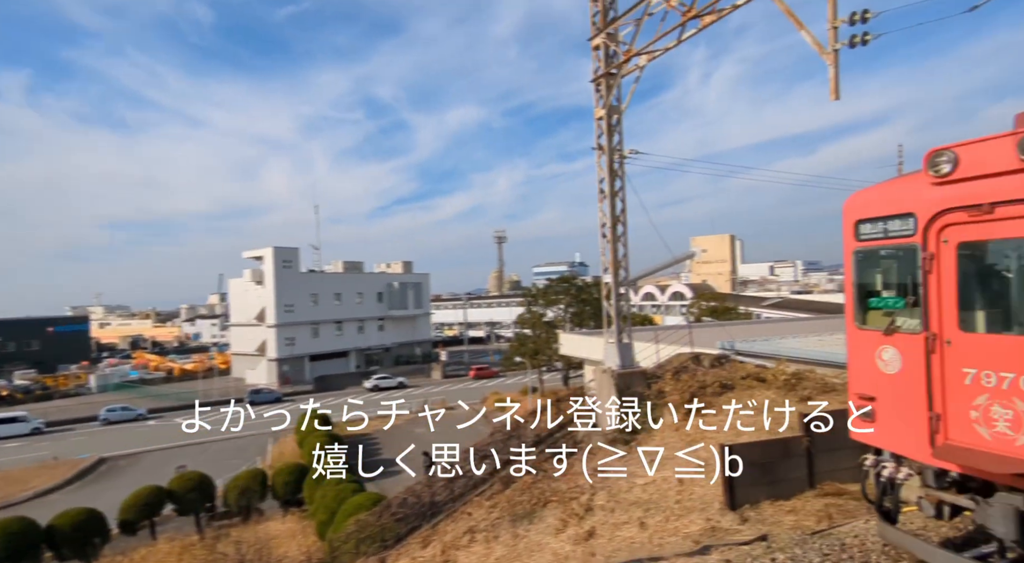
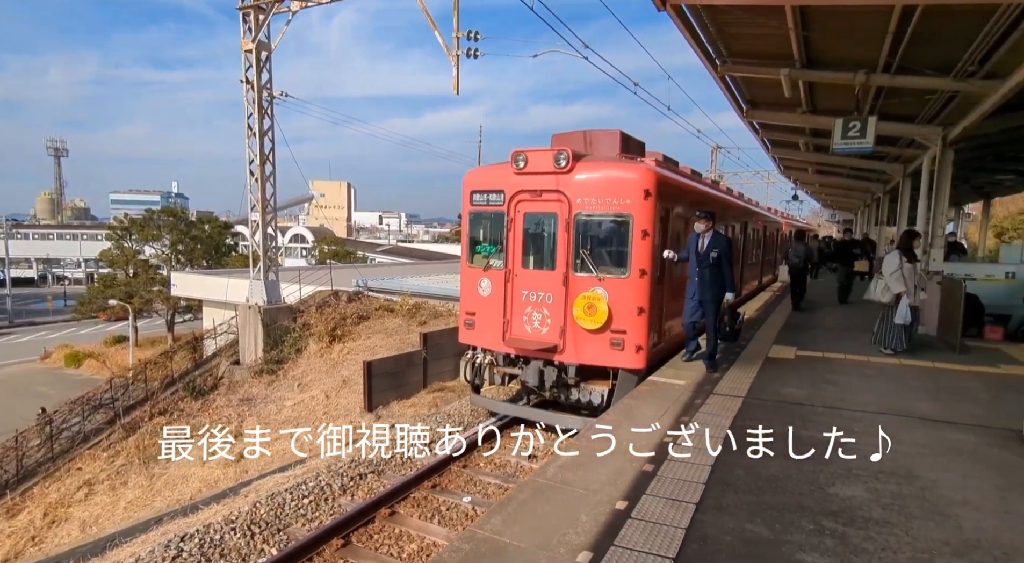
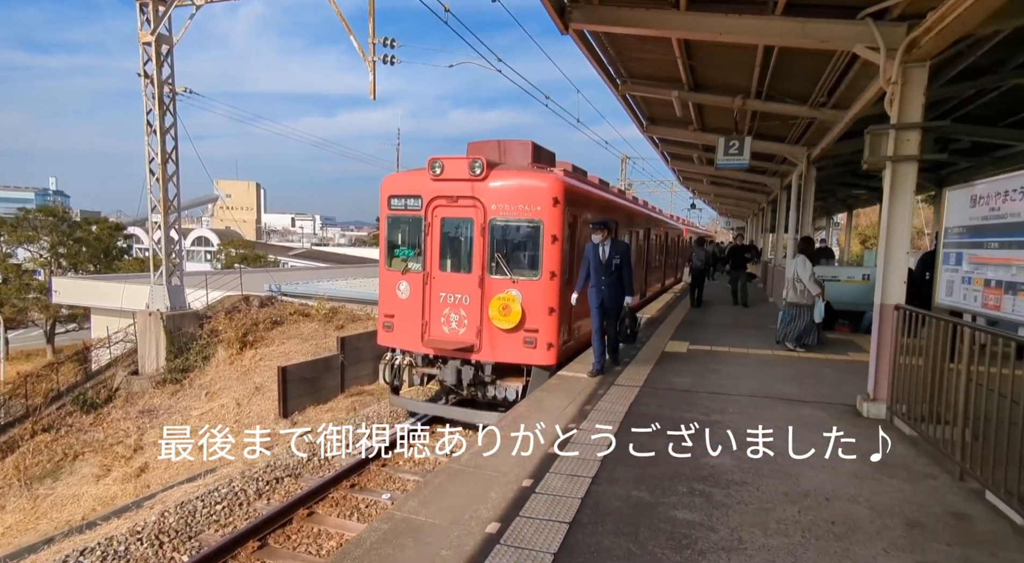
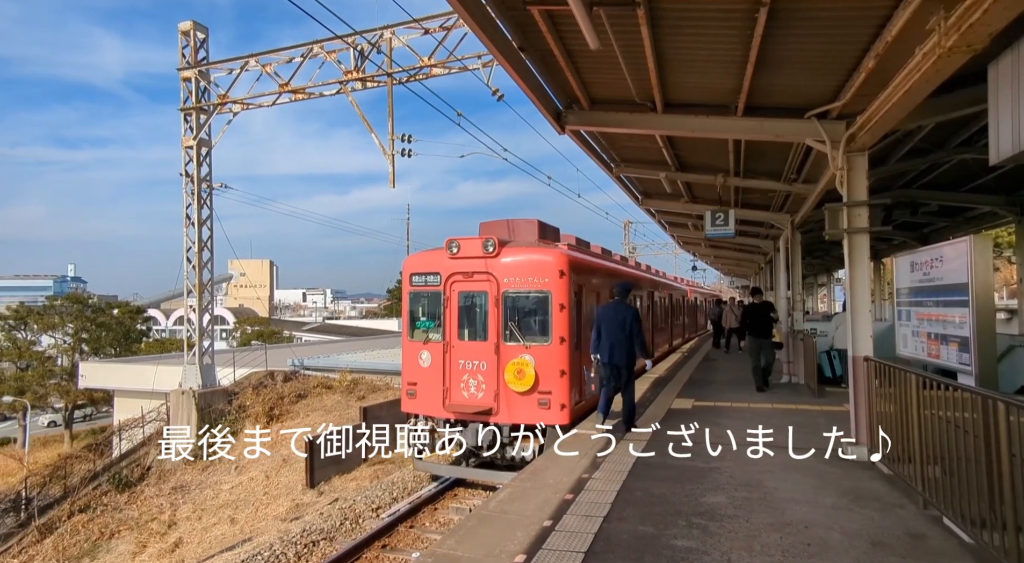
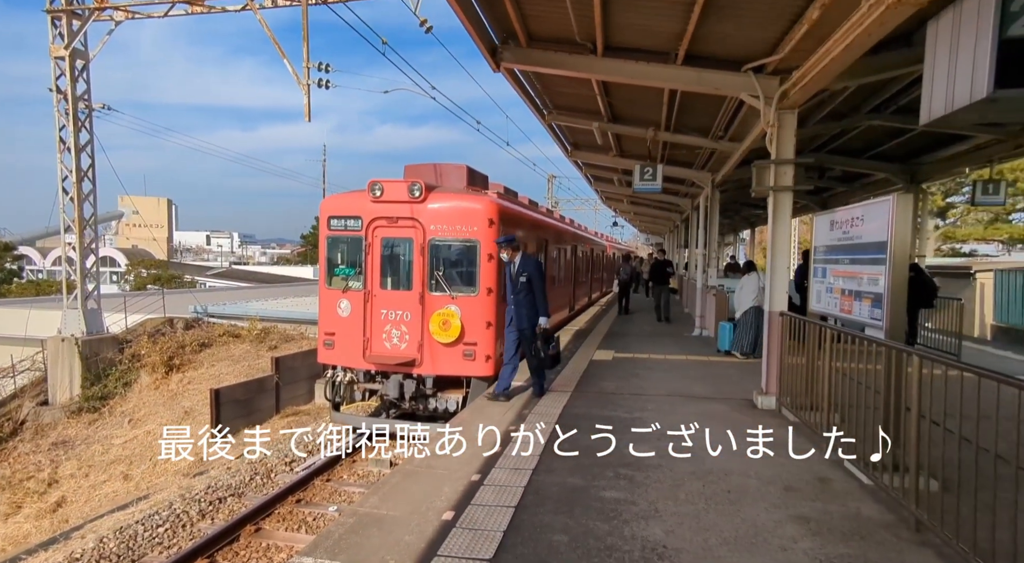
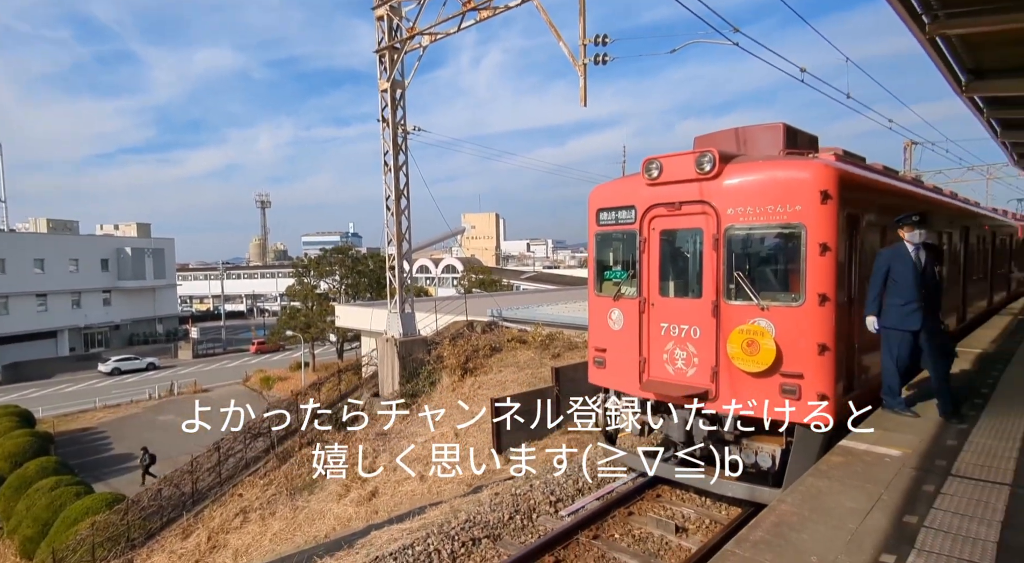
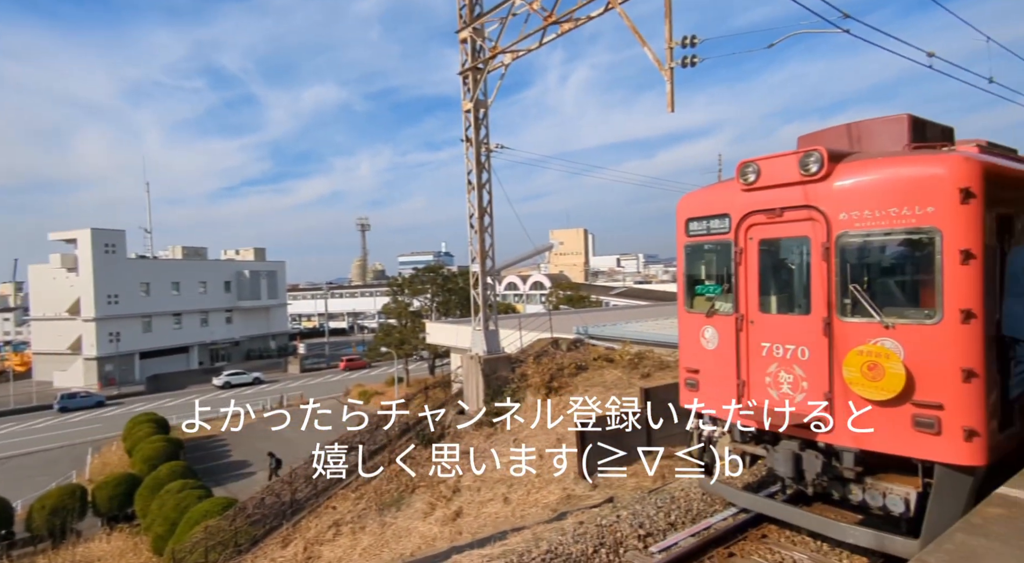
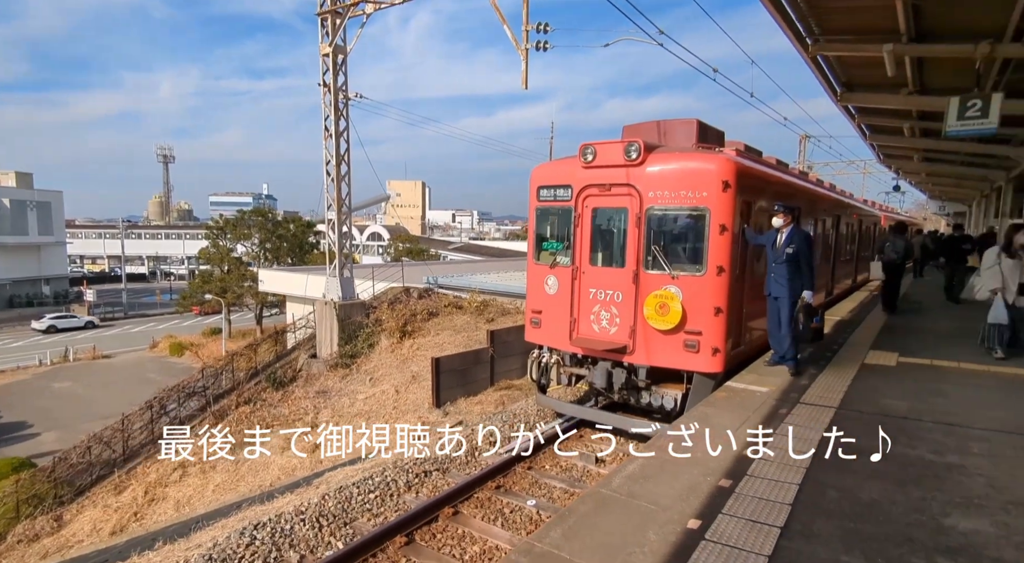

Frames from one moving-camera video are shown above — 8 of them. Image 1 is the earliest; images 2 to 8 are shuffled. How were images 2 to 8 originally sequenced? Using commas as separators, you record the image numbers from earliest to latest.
7, 6, 8, 2, 3, 5, 4
